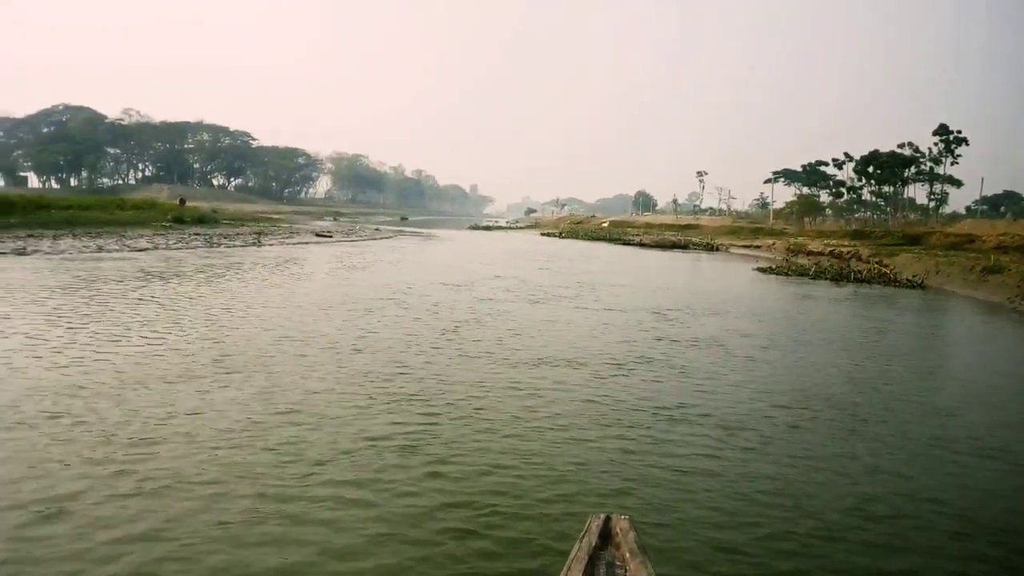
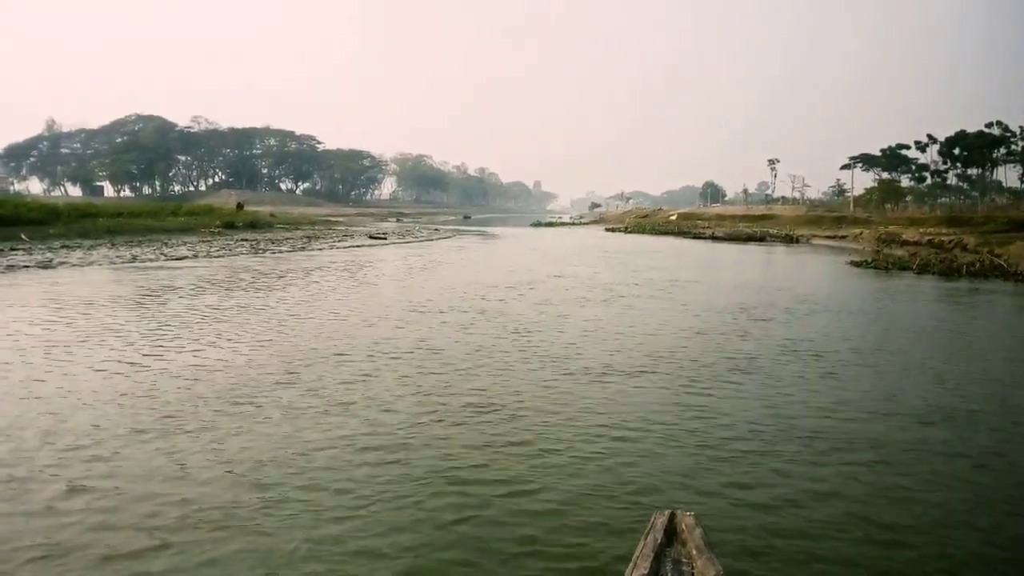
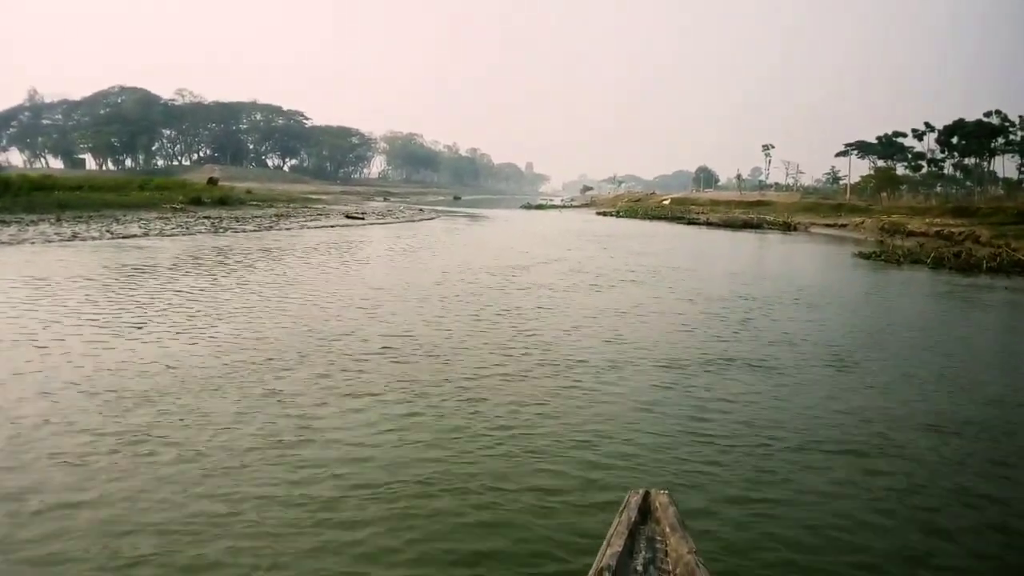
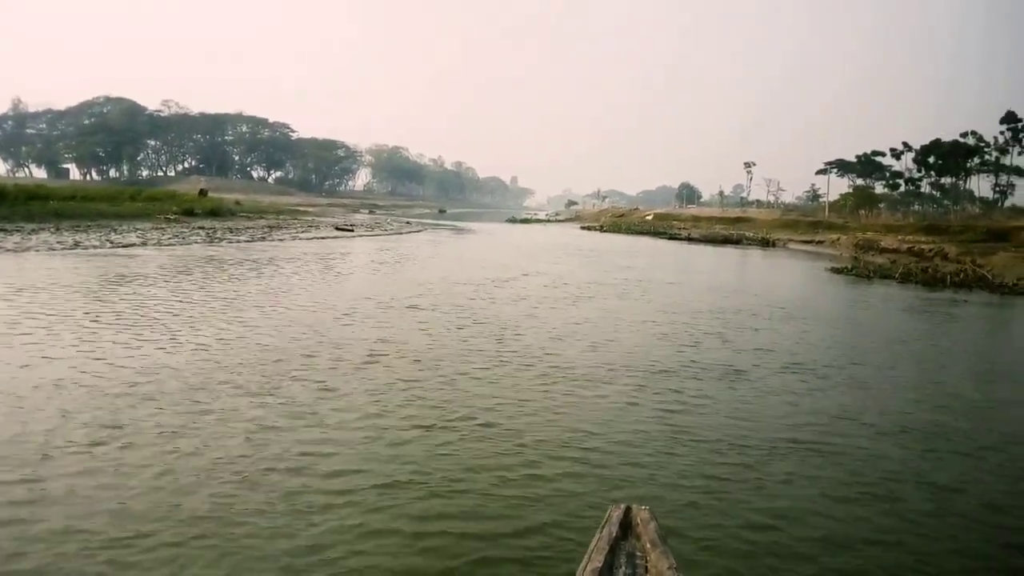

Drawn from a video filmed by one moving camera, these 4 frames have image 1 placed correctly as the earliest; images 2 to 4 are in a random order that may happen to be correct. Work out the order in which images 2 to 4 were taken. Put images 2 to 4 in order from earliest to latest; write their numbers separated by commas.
2, 4, 3
